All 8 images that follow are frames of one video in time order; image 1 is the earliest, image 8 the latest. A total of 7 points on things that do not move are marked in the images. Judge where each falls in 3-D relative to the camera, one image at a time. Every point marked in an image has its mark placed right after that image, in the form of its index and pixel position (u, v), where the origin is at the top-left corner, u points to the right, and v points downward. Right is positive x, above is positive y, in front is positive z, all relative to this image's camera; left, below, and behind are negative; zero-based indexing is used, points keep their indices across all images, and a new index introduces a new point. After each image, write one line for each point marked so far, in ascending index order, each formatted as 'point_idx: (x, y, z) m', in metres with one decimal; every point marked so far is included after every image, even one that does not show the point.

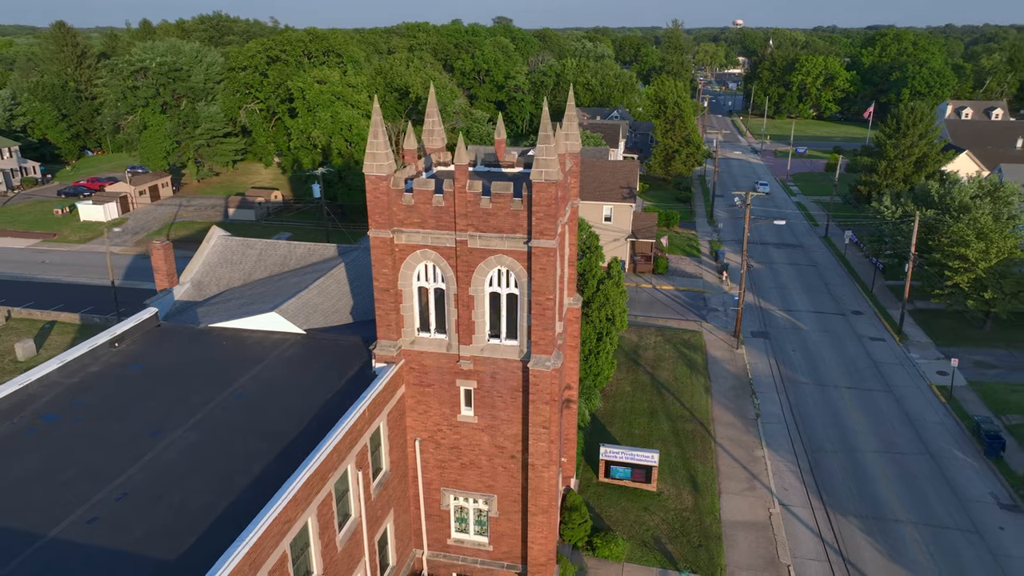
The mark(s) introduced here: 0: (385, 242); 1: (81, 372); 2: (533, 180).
0: (-2.9, +1.1, +16.1) m
1: (-10.6, -2.1, +17.2) m
2: (+0.4, +2.3, +14.7) m
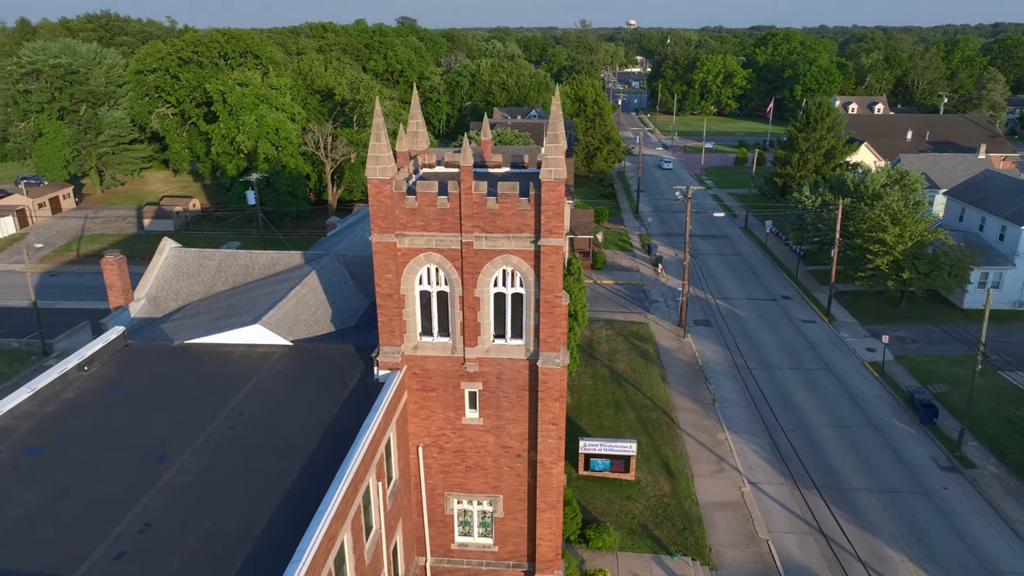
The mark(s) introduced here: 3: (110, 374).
0: (-2.8, +0.9, +15.7) m
1: (-10.4, -2.5, +15.9) m
2: (+0.6, +2.3, +14.8) m
3: (-9.9, -2.1, +17.2) m
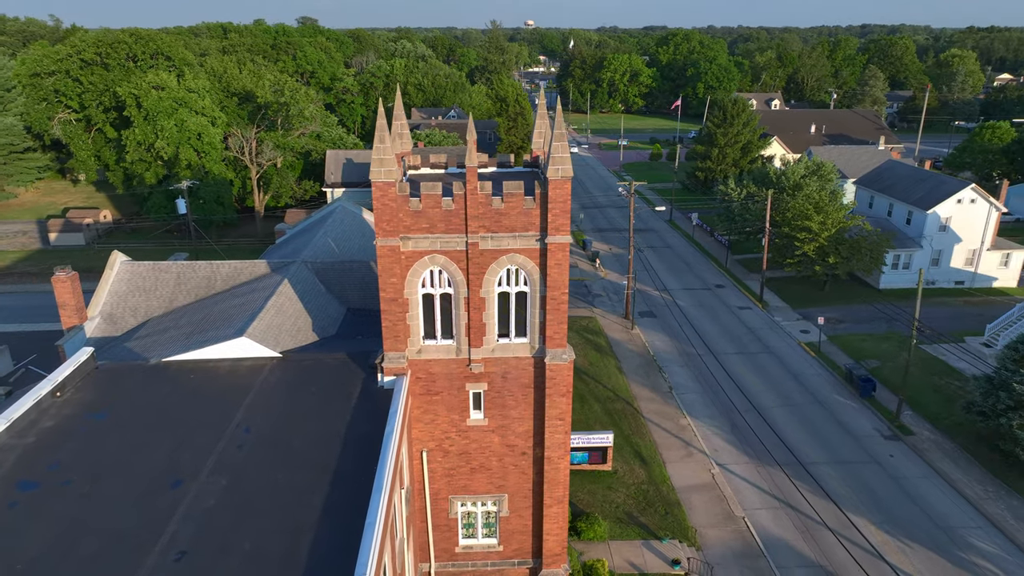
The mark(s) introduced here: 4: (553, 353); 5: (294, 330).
0: (-2.6, +0.8, +15.5) m
1: (-10.1, -3.0, +14.7) m
2: (+0.8, +2.4, +15.0) m
3: (-9.7, -2.5, +16.0) m
4: (+1.0, -1.5, +16.4) m
5: (-6.1, -1.2, +19.5) m
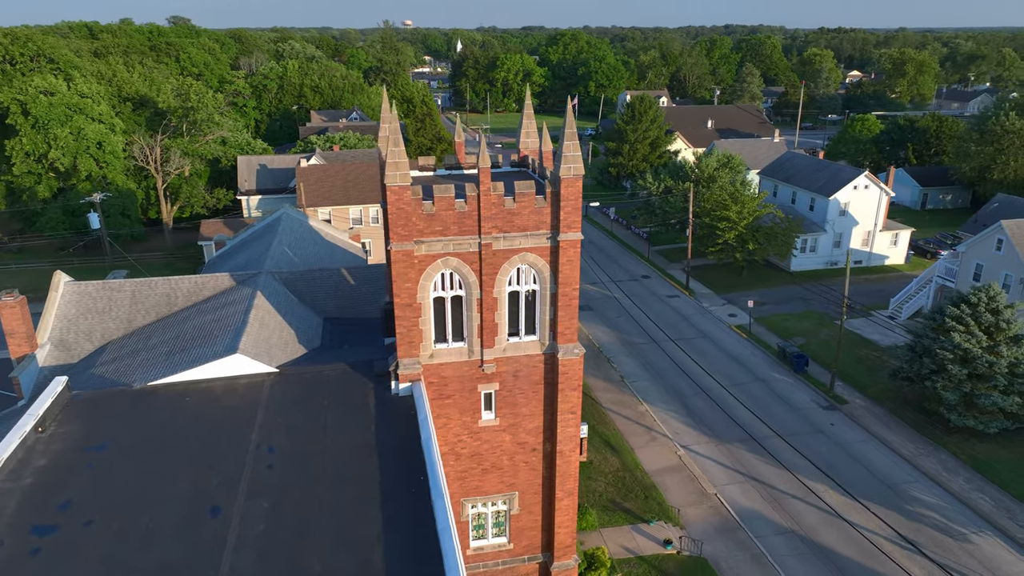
0: (-2.3, +0.7, +15.2) m
1: (-9.3, -3.5, +13.4) m
2: (+1.1, +2.5, +15.2) m
3: (-9.2, -3.0, +14.7) m
4: (+1.3, -1.5, +16.7) m
5: (-6.2, -1.5, +18.7) m
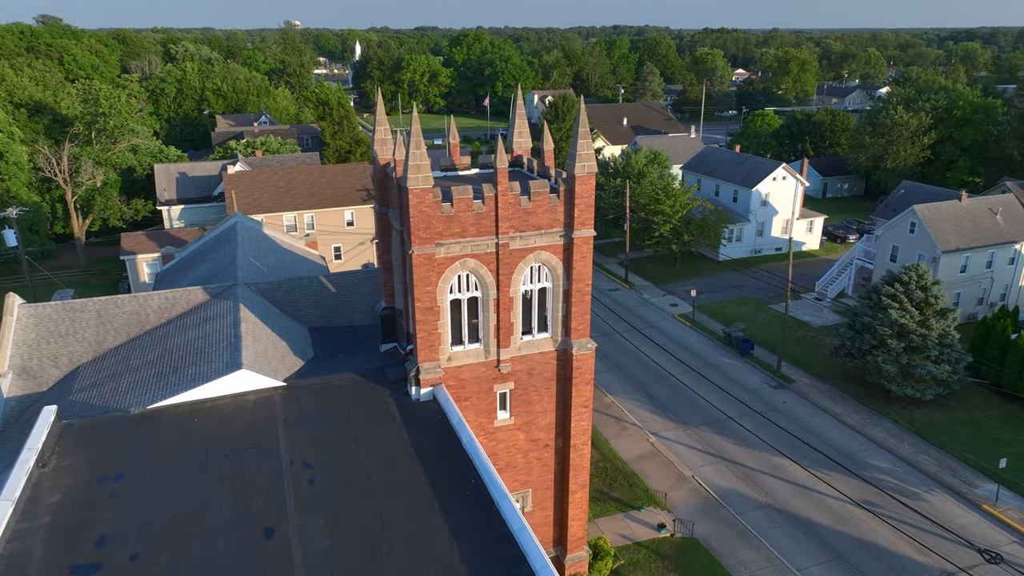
0: (-1.8, +0.7, +15.1) m
1: (-8.3, -3.9, +12.4) m
2: (+1.4, +2.5, +15.5) m
3: (-8.4, -3.4, +13.7) m
4: (+1.6, -1.4, +17.0) m
5: (-6.0, -1.8, +18.0) m
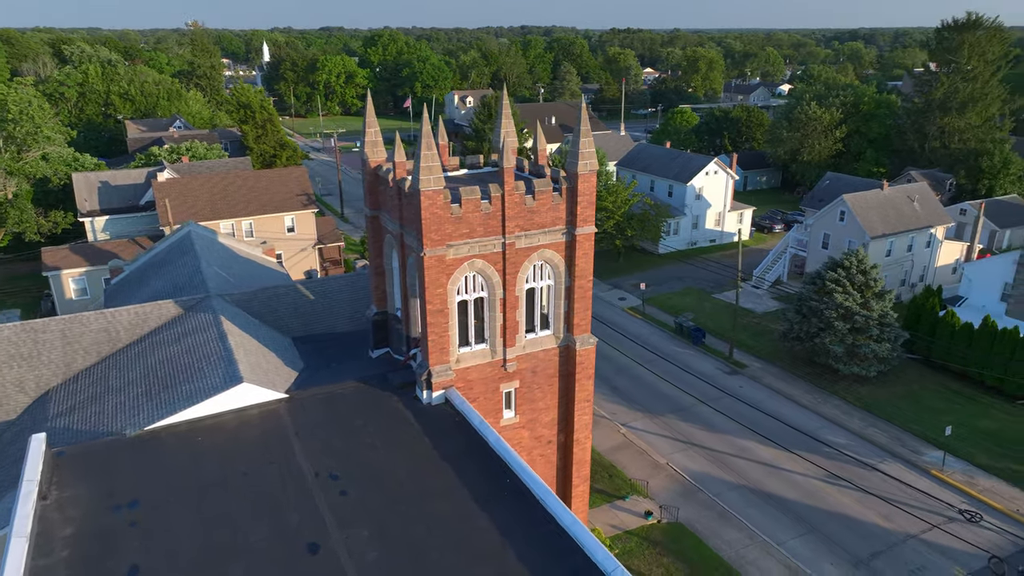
0: (-1.6, +0.6, +14.9) m
1: (-7.5, -4.2, +11.5) m
2: (+1.5, +2.6, +15.7) m
3: (-7.8, -3.7, +12.8) m
4: (+1.7, -1.3, +17.2) m
5: (-6.0, -2.0, +17.4) m
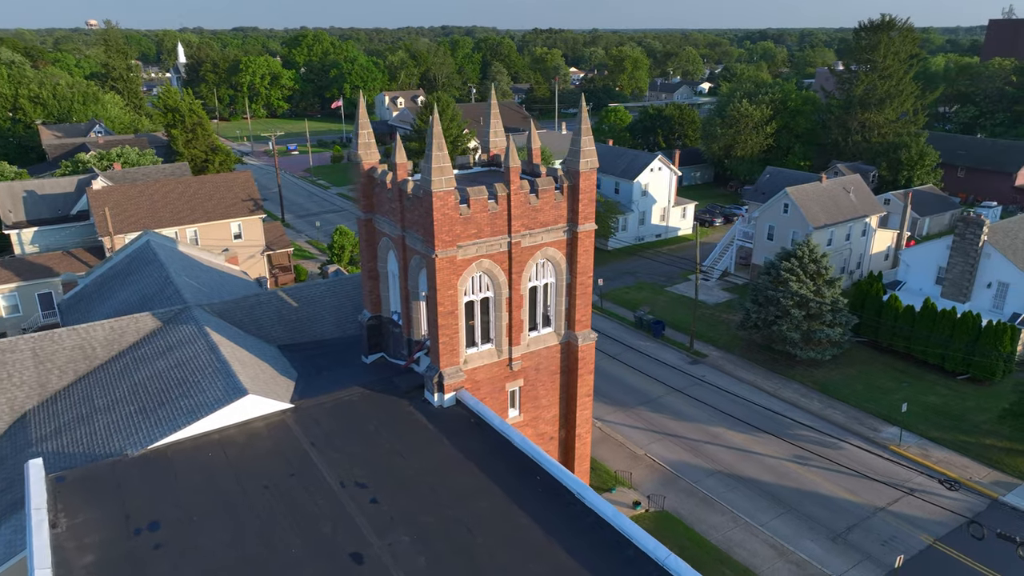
0: (-1.4, +0.6, +14.9) m
1: (-6.8, -4.4, +10.9) m
2: (+1.6, +2.7, +16.0) m
3: (-7.2, -4.0, +12.2) m
4: (+1.8, -1.2, +17.5) m
5: (-5.9, -2.2, +16.9) m
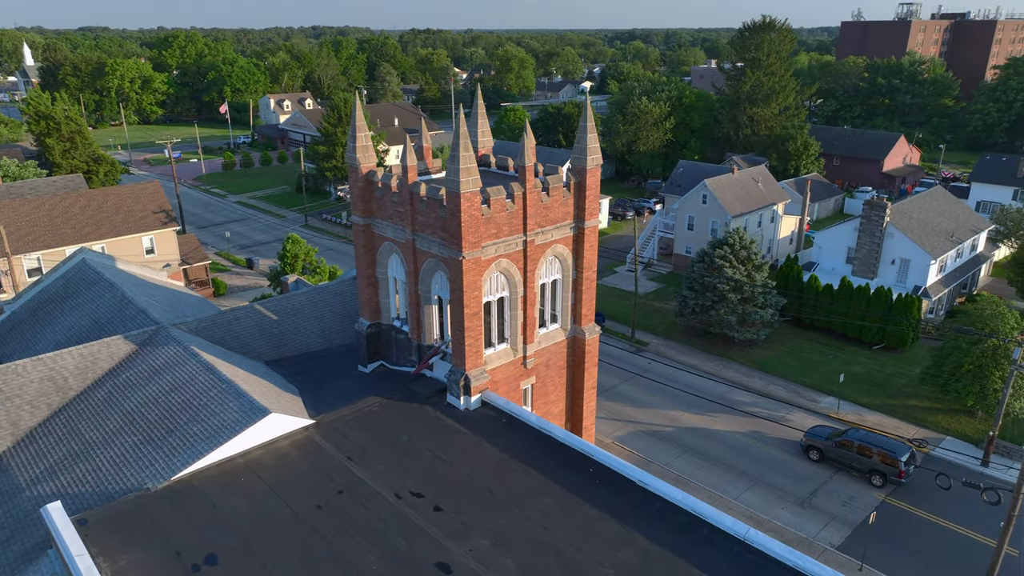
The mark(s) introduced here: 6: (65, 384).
0: (-0.8, +0.5, +14.8) m
1: (-5.3, -4.7, +10.0) m
2: (+1.8, +2.8, +16.3) m
3: (-5.9, -4.3, +11.3) m
4: (+2.0, -1.1, +17.8) m
5: (-5.4, -2.5, +16.1) m
6: (-10.6, -2.3, +16.4) m
